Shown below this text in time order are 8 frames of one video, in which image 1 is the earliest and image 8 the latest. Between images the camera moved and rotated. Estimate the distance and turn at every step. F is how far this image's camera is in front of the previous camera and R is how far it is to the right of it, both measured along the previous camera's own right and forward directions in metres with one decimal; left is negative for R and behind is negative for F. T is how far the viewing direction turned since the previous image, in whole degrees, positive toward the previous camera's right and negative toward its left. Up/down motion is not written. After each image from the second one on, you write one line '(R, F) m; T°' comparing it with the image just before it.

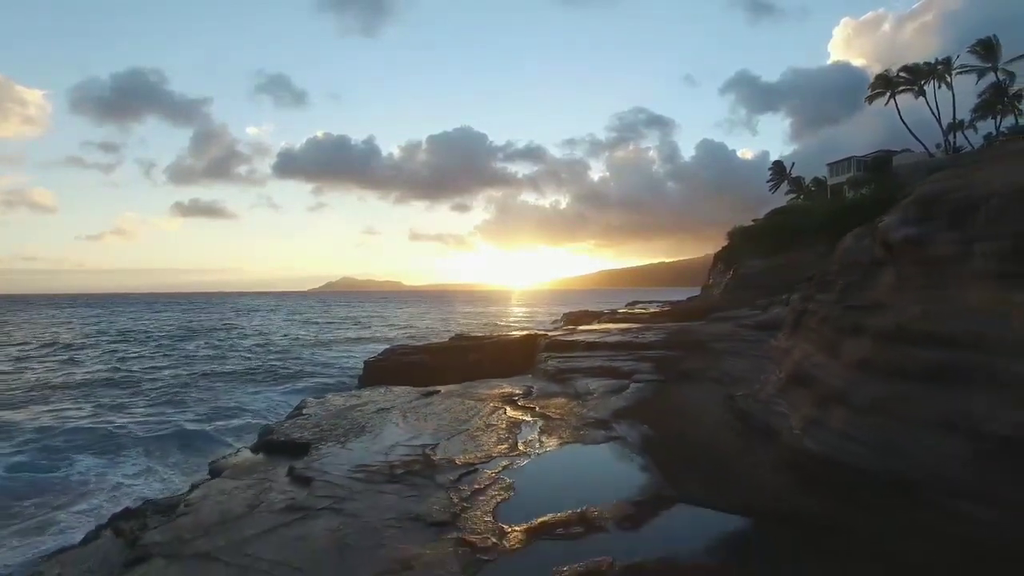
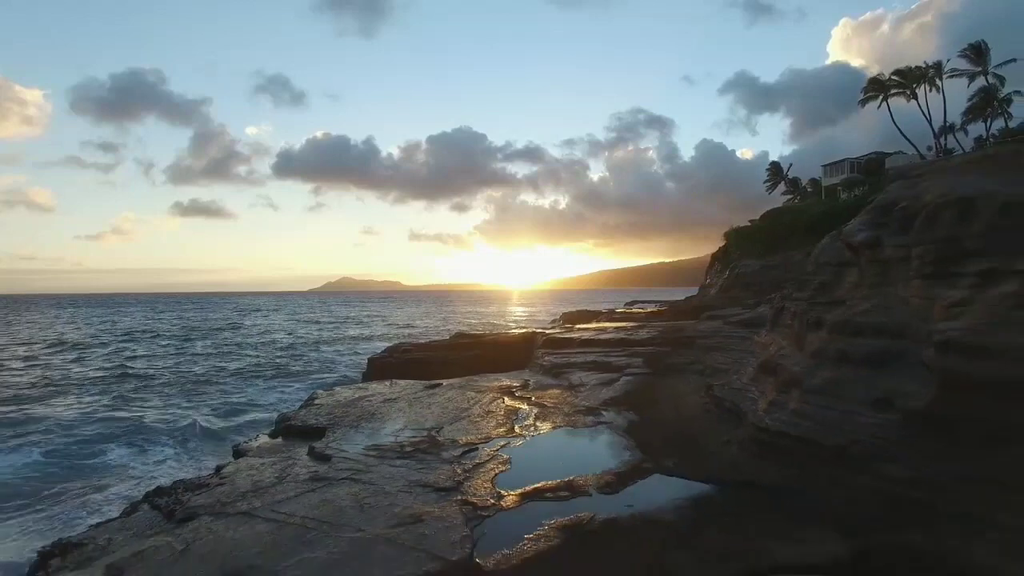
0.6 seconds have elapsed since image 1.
(+0.1, -1.3) m; 0°
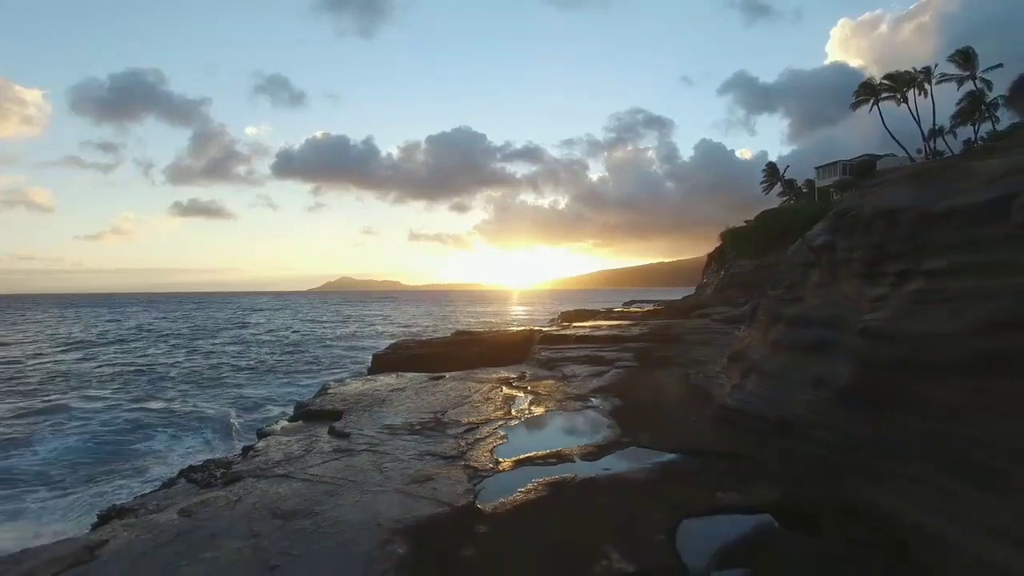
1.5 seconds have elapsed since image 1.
(+0.1, -1.7) m; 0°
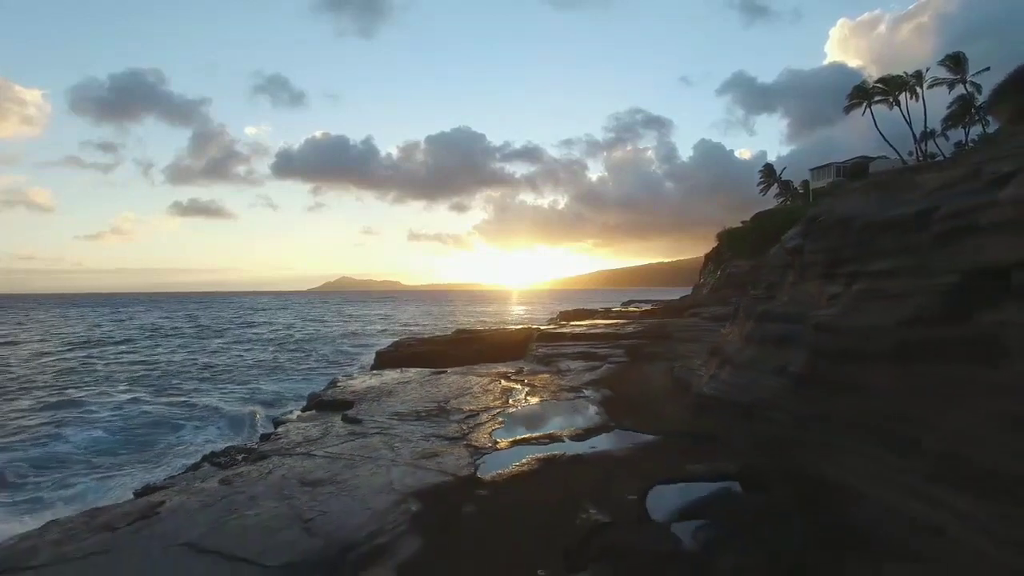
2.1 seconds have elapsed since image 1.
(+0.1, -1.4) m; 0°
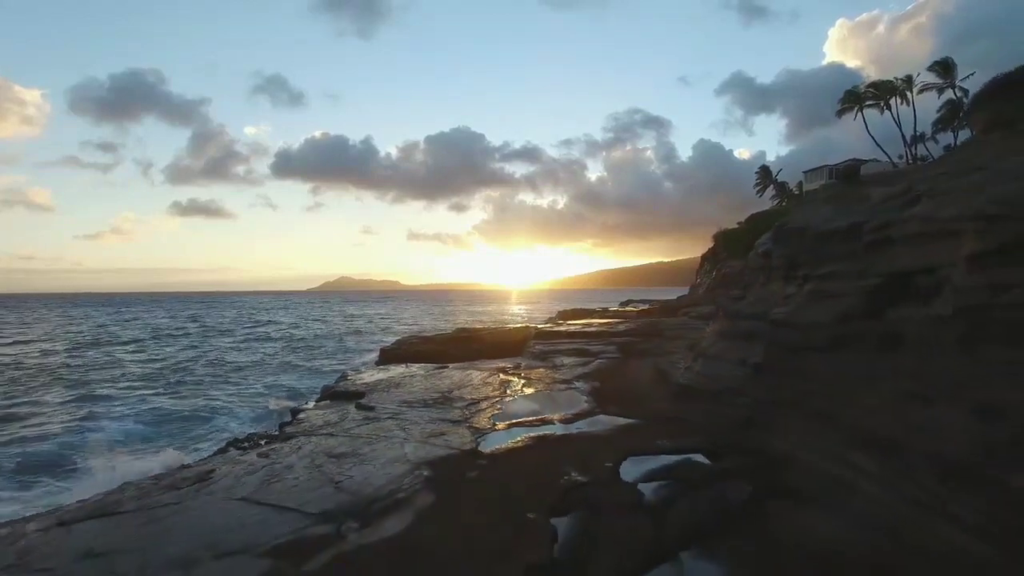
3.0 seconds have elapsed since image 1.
(+0.1, -1.7) m; 0°
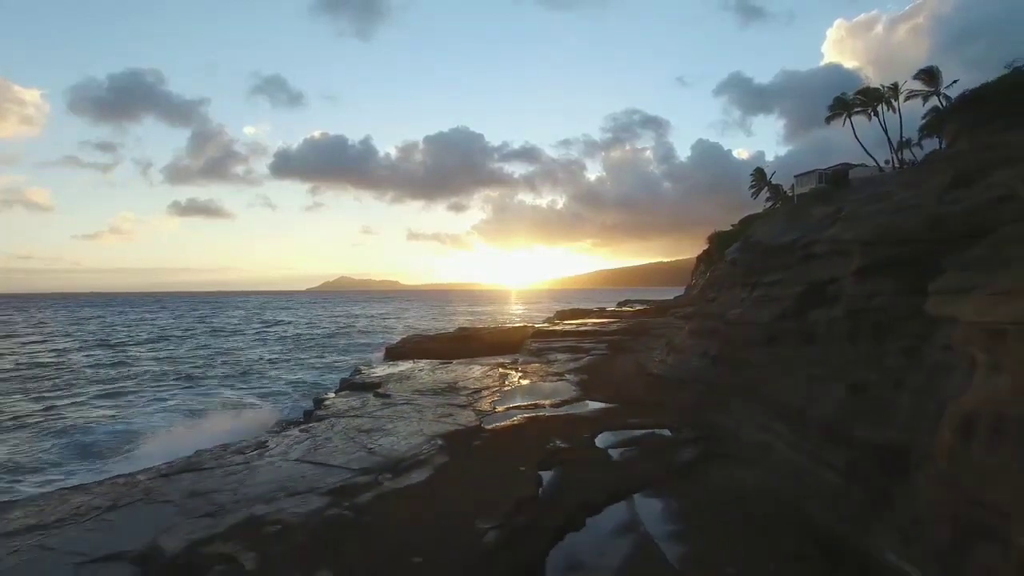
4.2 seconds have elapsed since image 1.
(0.0, -2.5) m; 0°
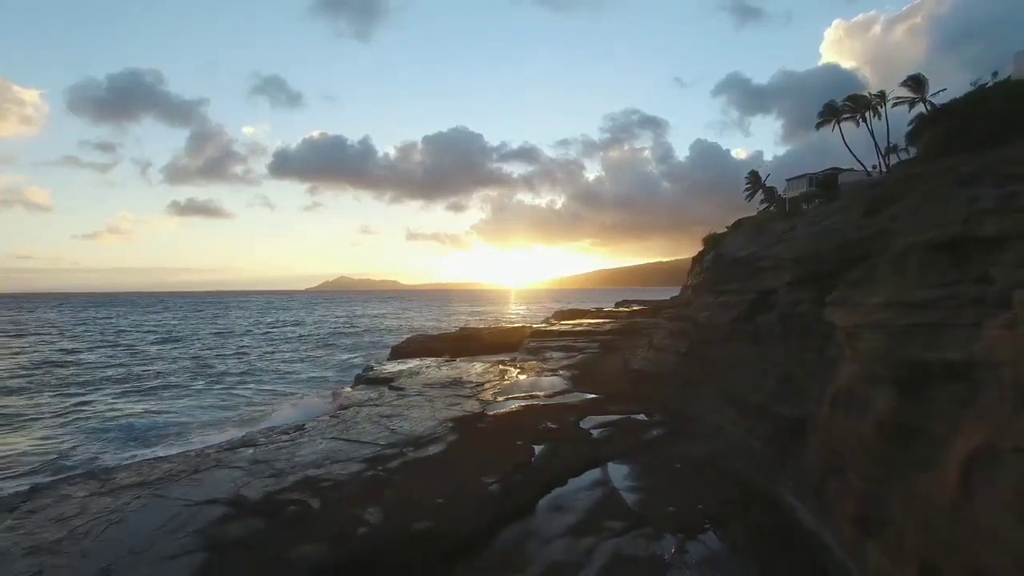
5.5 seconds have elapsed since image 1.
(0.0, -2.5) m; 0°
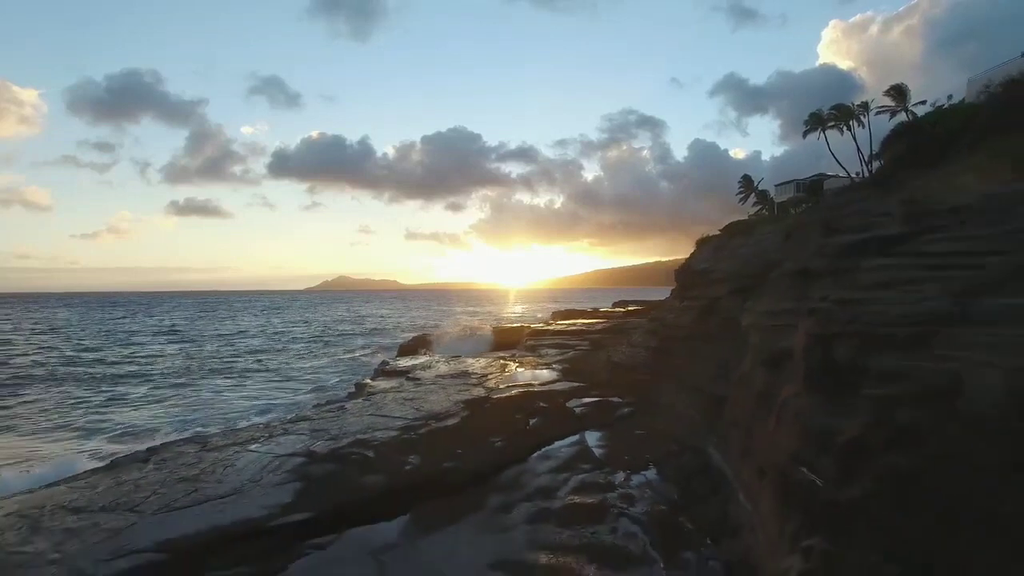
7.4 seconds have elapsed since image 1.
(0.0, -3.7) m; 0°
